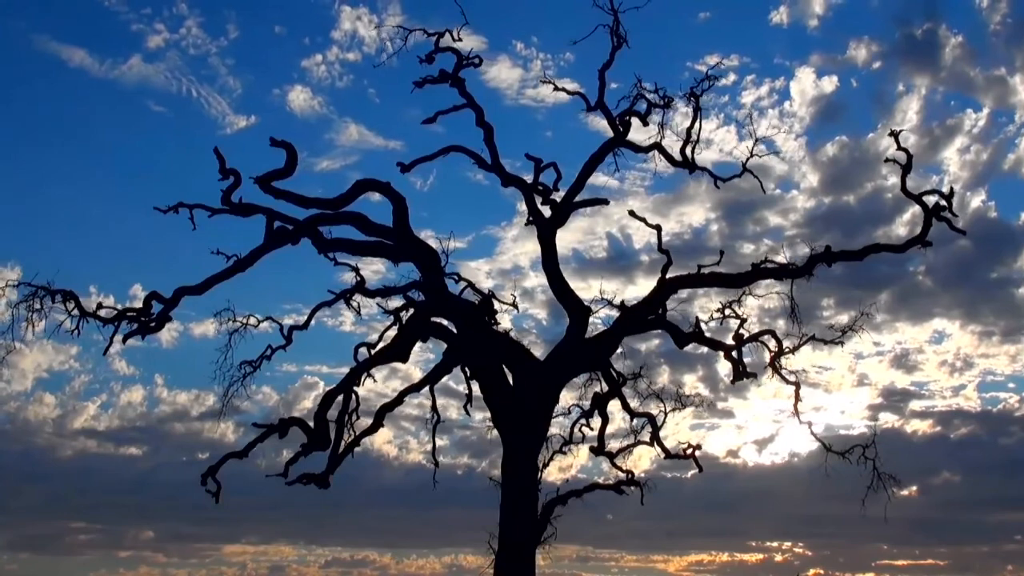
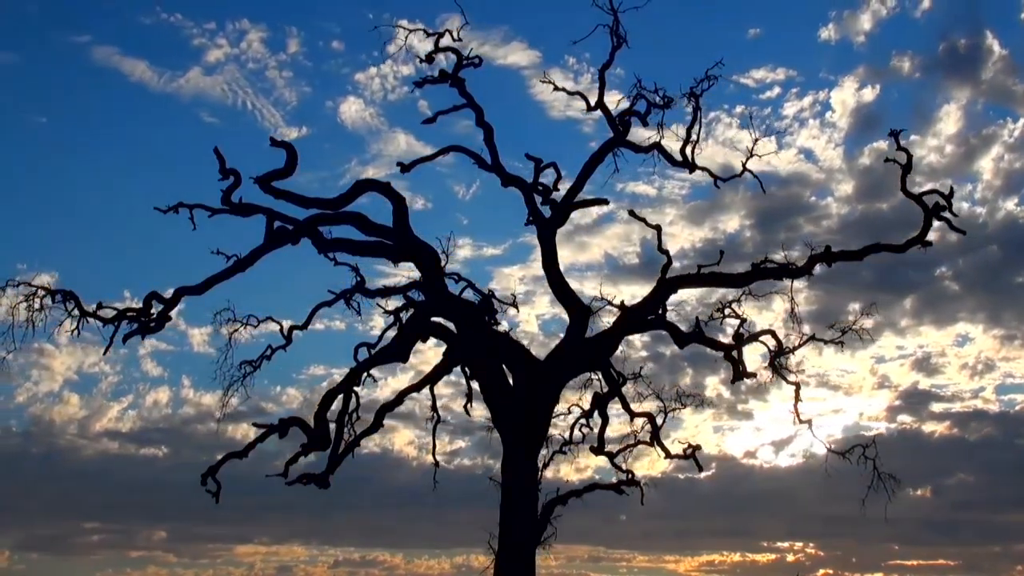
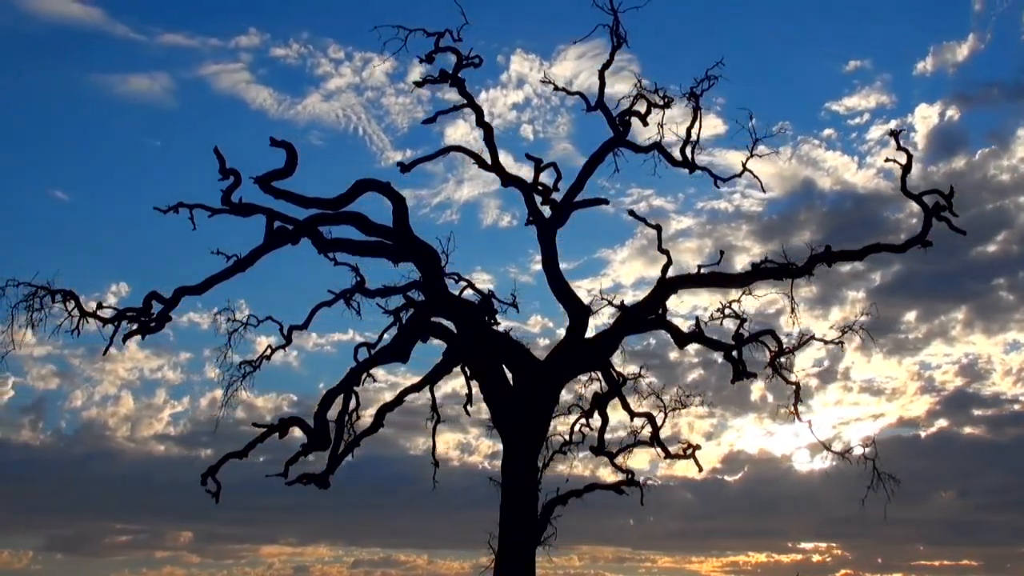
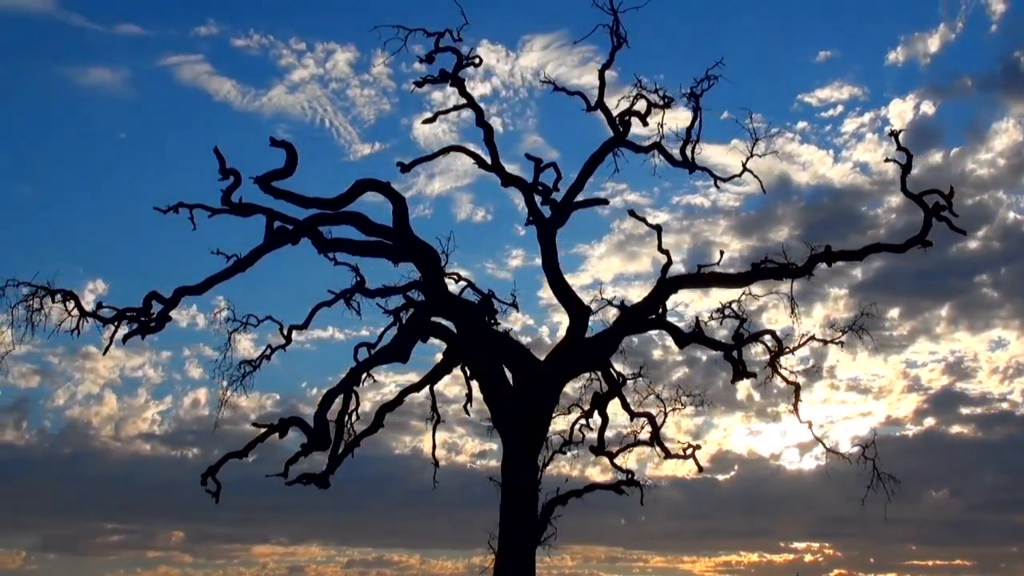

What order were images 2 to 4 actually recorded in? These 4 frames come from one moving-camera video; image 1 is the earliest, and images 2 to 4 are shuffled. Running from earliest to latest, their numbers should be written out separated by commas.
2, 4, 3
